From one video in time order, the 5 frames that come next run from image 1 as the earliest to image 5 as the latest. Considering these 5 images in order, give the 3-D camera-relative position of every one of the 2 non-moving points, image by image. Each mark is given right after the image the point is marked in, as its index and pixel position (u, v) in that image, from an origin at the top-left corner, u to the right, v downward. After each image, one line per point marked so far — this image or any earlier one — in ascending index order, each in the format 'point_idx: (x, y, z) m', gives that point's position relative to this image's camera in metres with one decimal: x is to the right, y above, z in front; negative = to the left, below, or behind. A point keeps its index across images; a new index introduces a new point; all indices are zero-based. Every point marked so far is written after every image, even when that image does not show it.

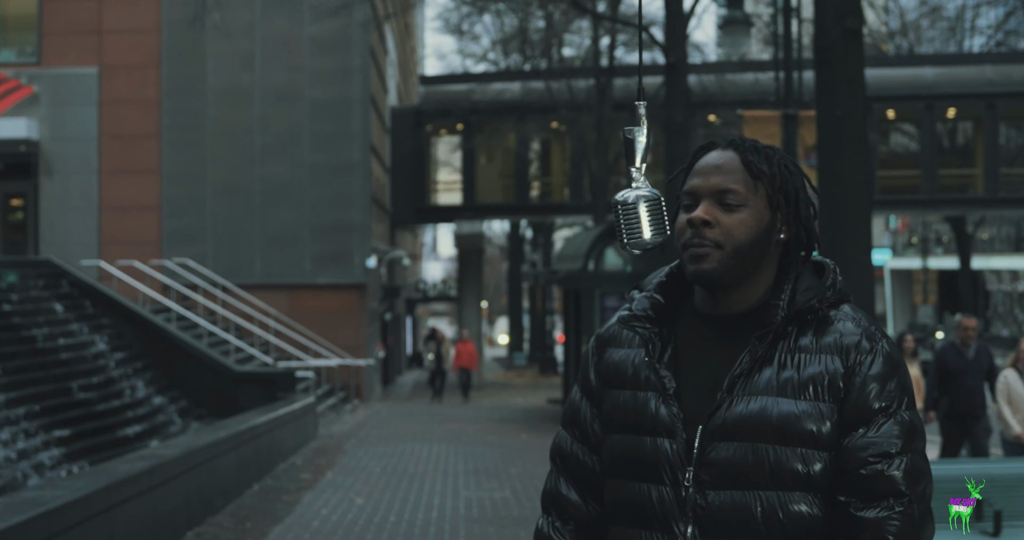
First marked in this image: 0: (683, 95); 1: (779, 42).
0: (+1.7, +1.8, +10.0) m
1: (+4.9, +4.2, +19.9) m
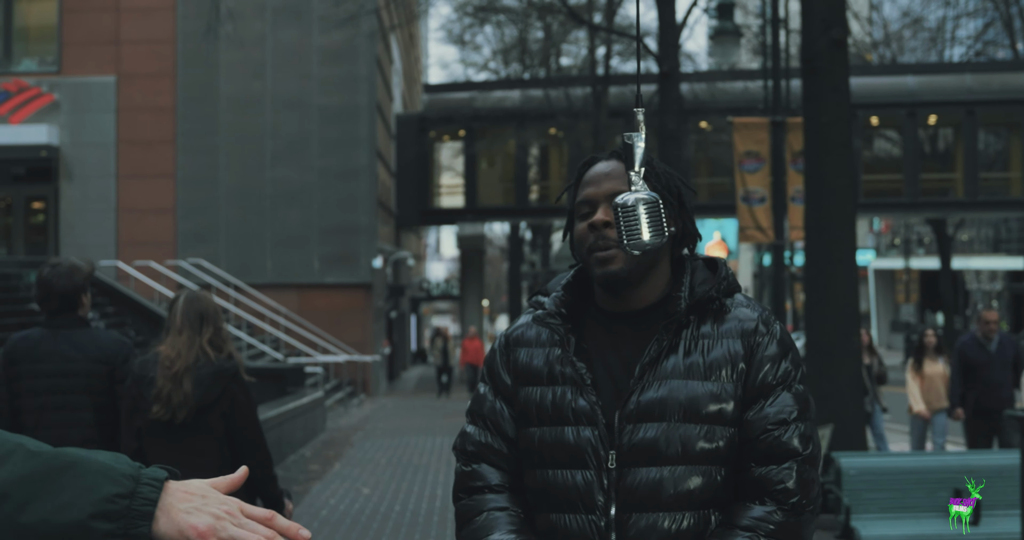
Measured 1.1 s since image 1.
0: (+1.7, +1.7, +11.0) m
1: (+4.9, +4.2, +20.9) m
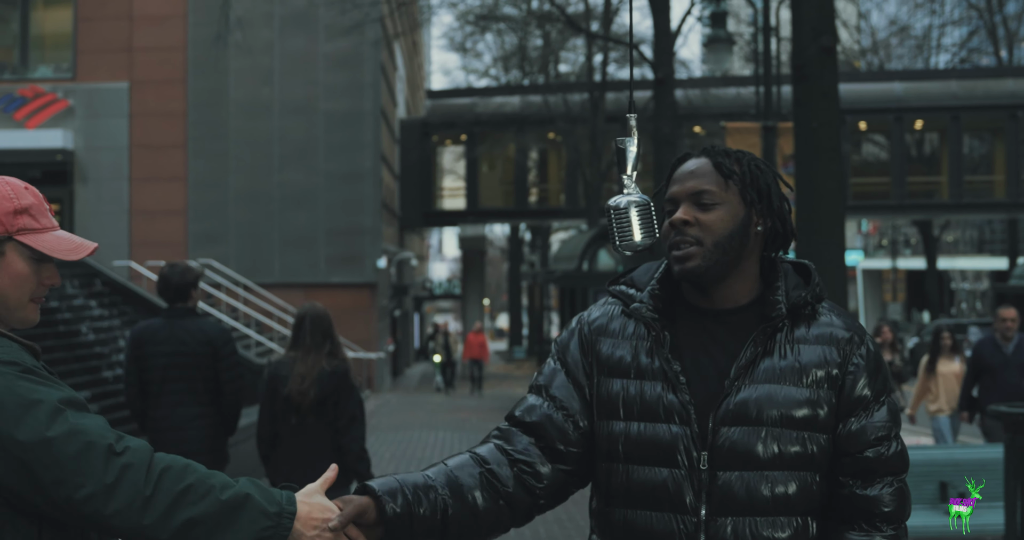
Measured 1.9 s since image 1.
0: (+1.7, +1.7, +11.7) m
1: (+4.9, +4.2, +21.6) m
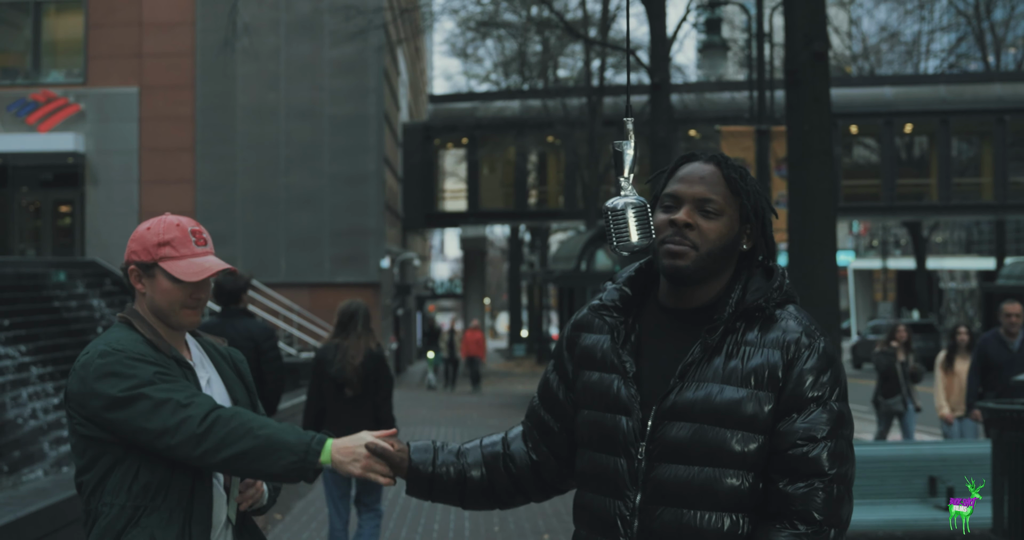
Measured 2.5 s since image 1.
0: (+1.7, +1.8, +12.3) m
1: (+4.9, +4.2, +22.2) m
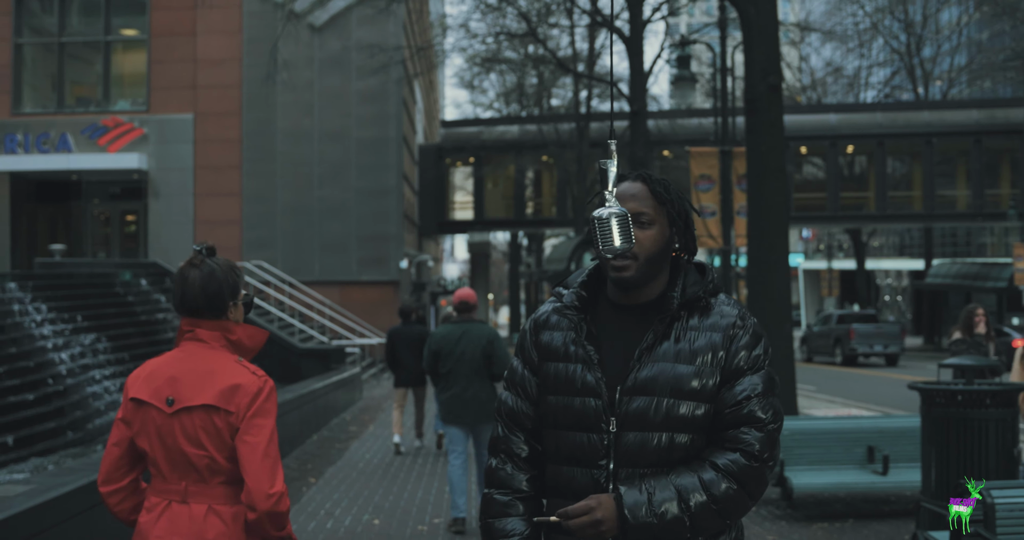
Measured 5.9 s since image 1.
0: (+1.7, +1.8, +16.2) m
1: (+4.9, +4.2, +26.2) m
